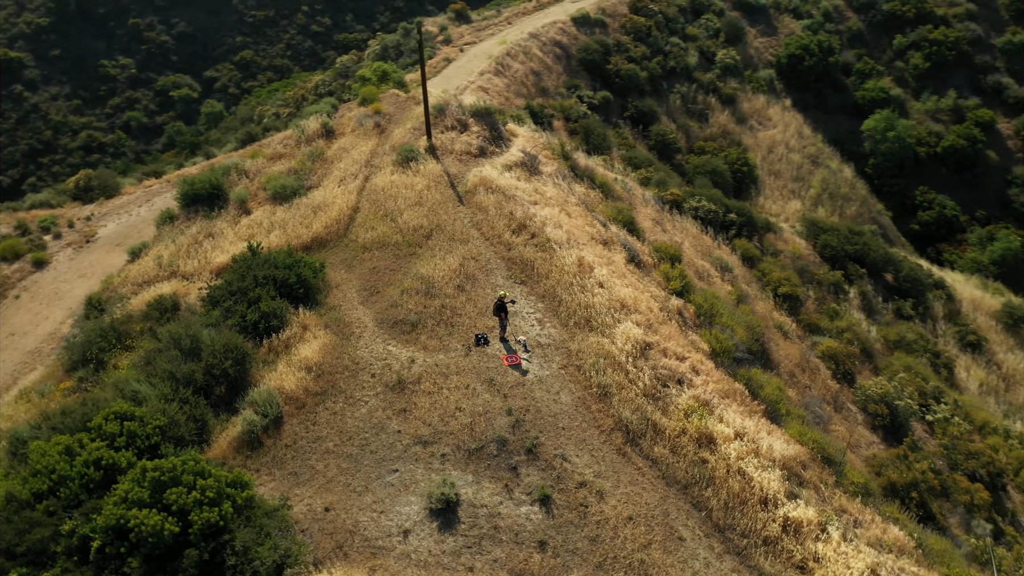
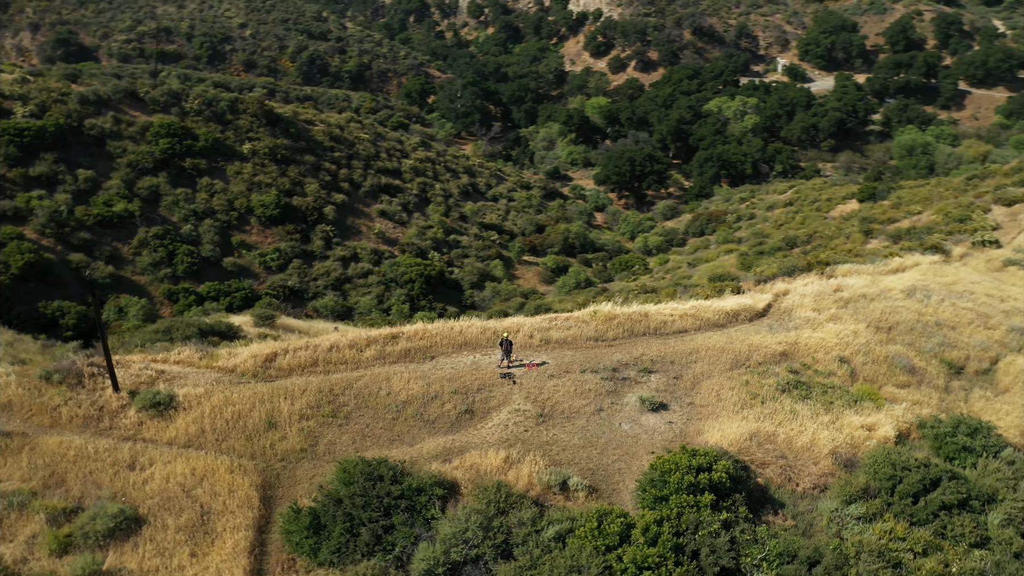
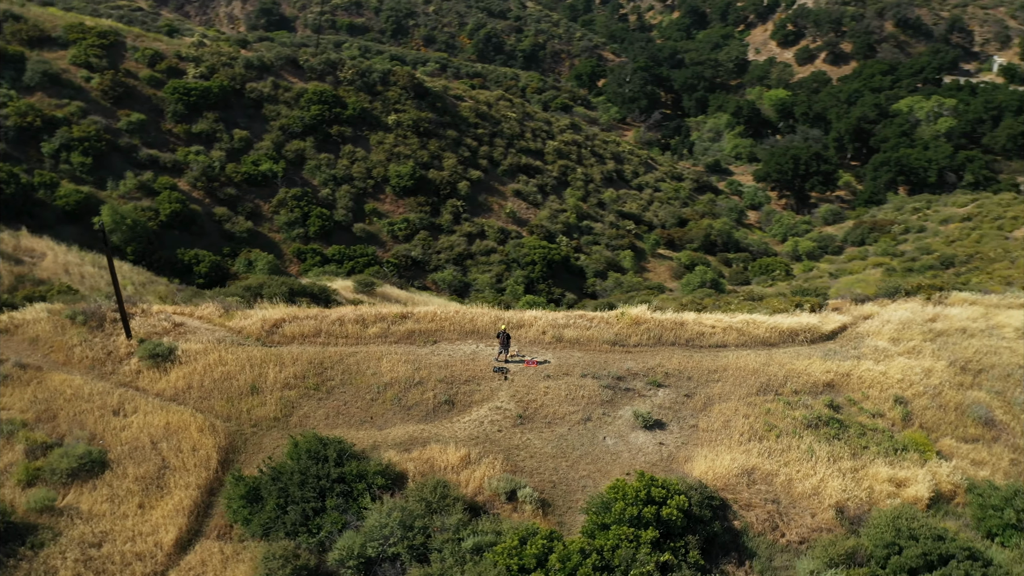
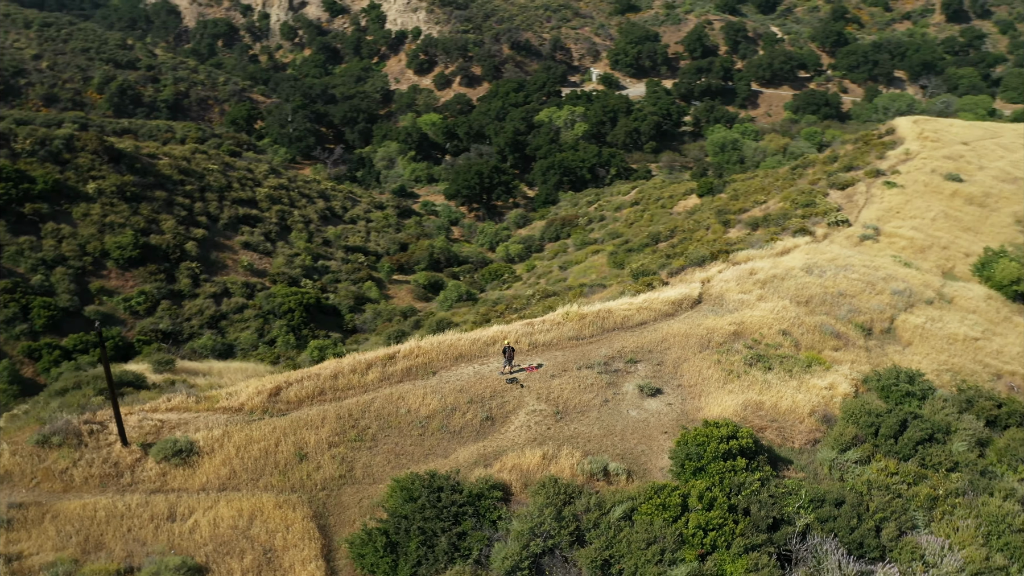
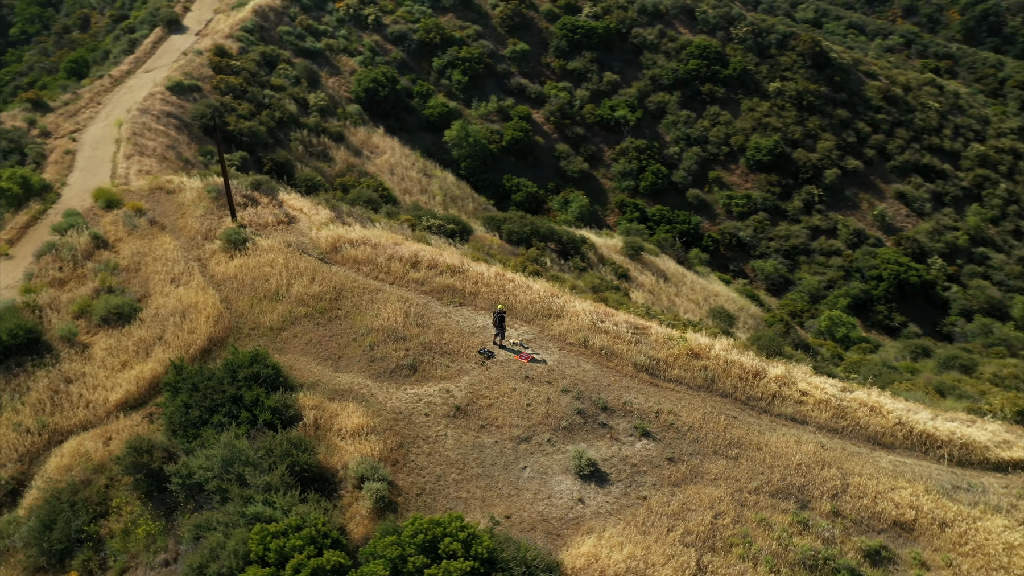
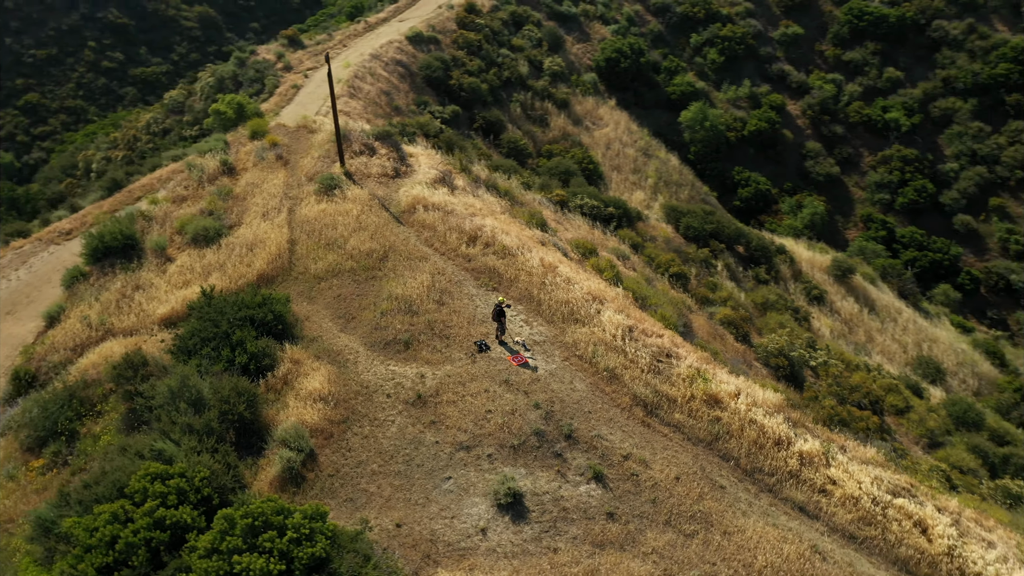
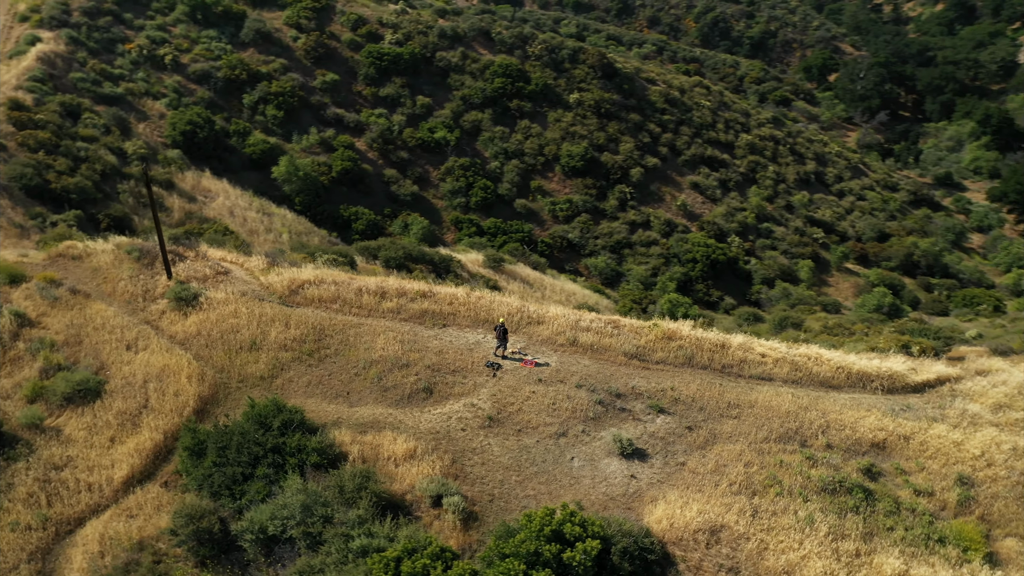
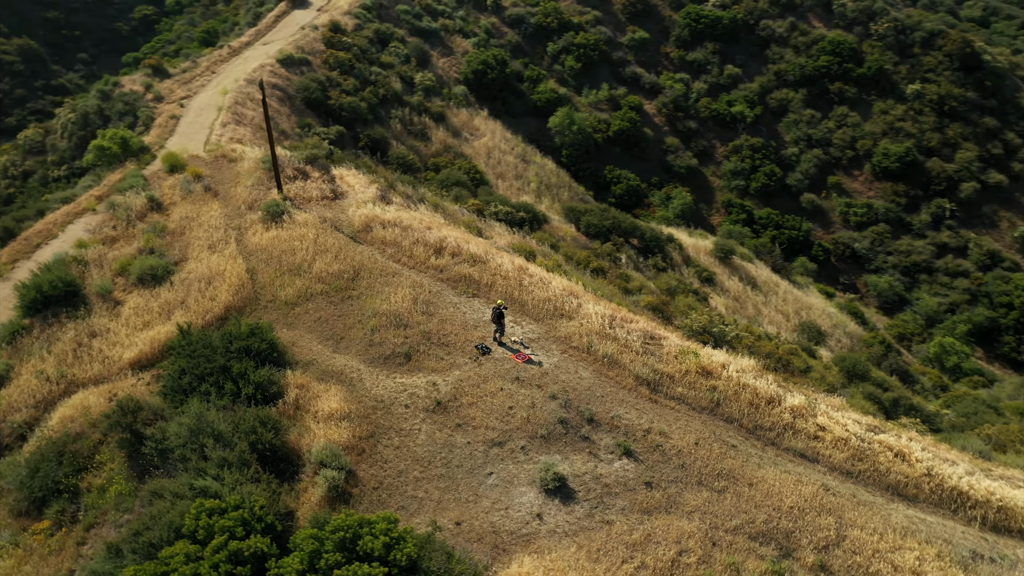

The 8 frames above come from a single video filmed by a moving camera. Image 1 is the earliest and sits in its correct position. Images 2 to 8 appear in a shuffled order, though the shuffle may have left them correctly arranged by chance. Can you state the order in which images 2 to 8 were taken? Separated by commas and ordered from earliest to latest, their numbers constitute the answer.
6, 8, 5, 7, 3, 2, 4
